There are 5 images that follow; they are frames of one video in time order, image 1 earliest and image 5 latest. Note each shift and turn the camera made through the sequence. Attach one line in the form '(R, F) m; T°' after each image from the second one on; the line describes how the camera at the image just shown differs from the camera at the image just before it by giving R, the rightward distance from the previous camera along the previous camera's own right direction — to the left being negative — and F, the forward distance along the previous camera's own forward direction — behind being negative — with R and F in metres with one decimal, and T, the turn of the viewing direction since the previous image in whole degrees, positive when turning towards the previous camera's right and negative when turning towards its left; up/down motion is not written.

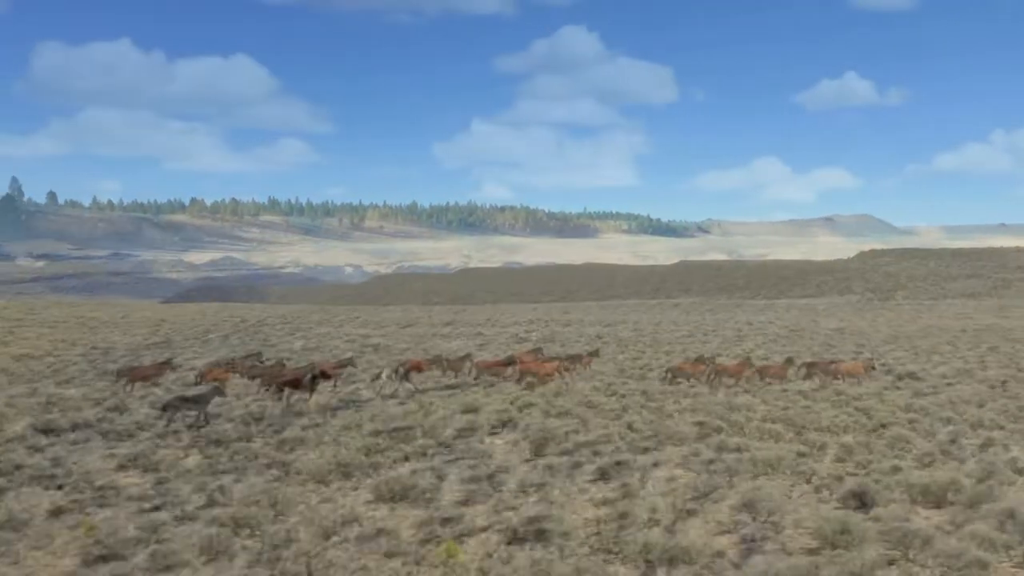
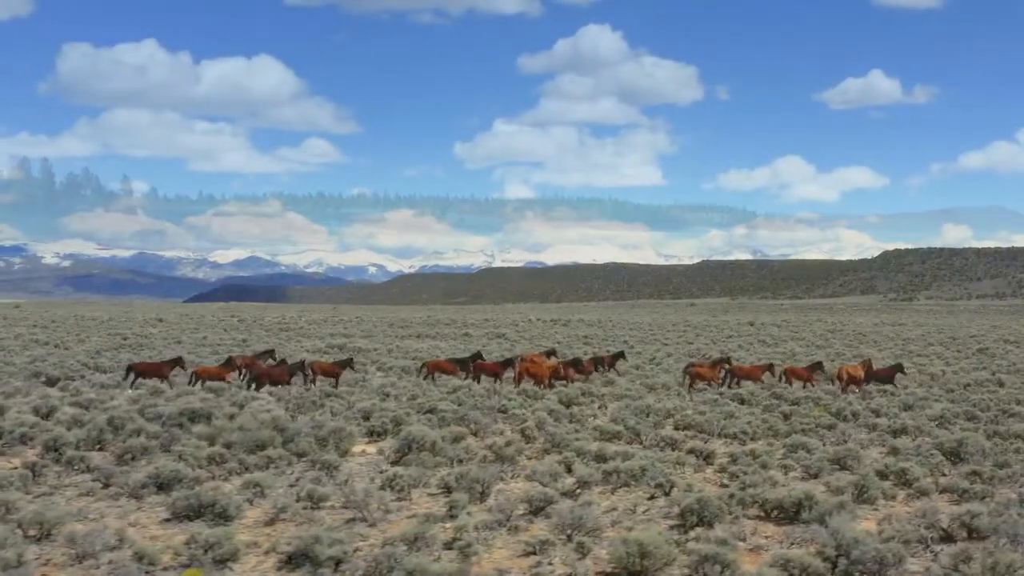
(+2.4, +0.7) m; -1°
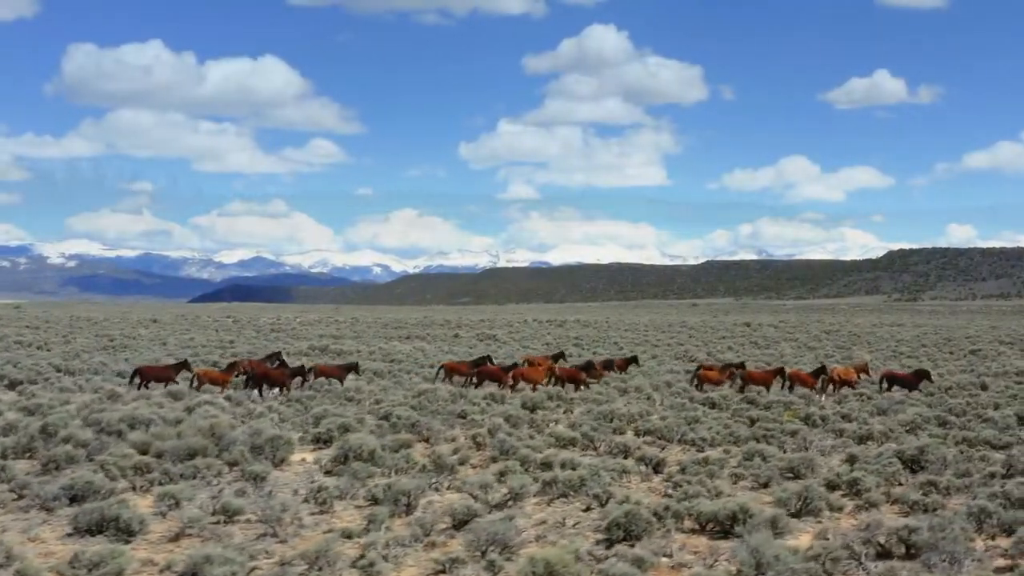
(+1.0, +0.4) m; 0°
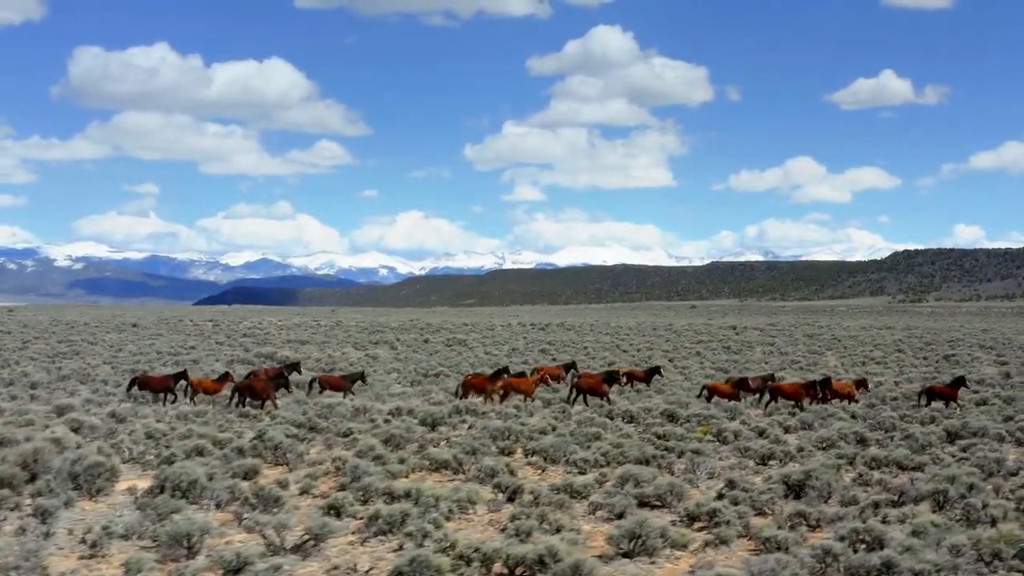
(+2.4, +0.9) m; 0°
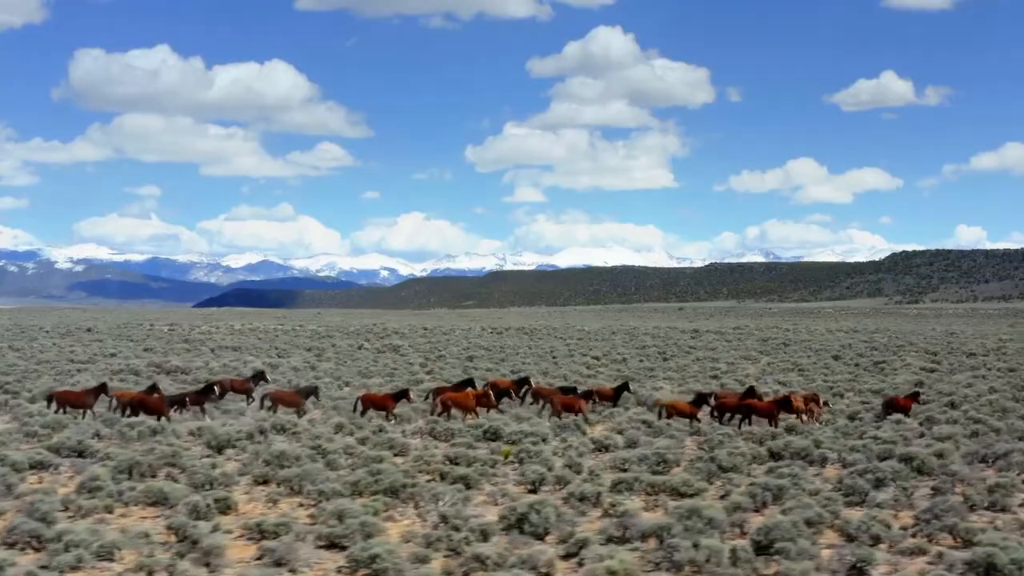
(+4.5, +1.0) m; 0°
